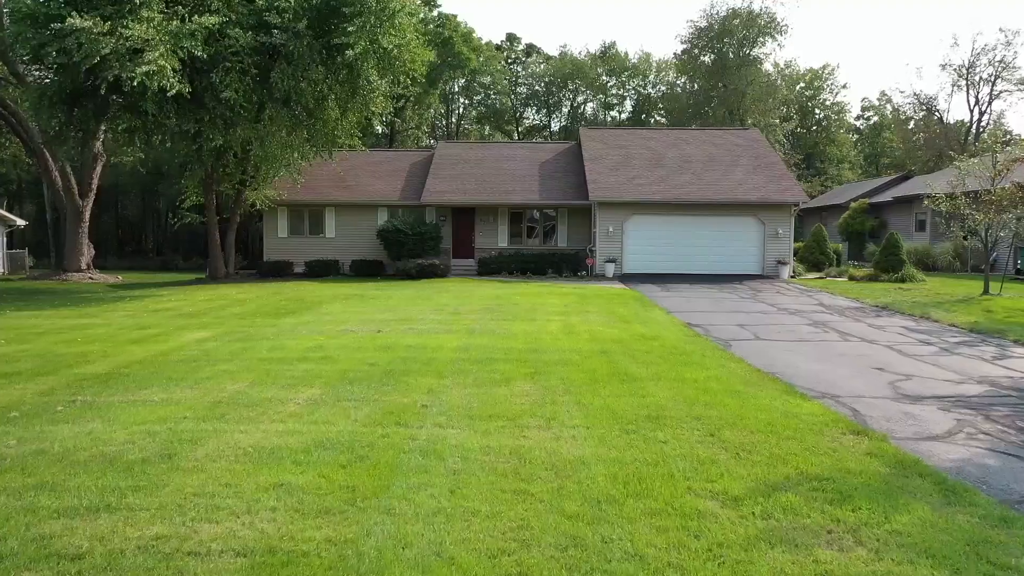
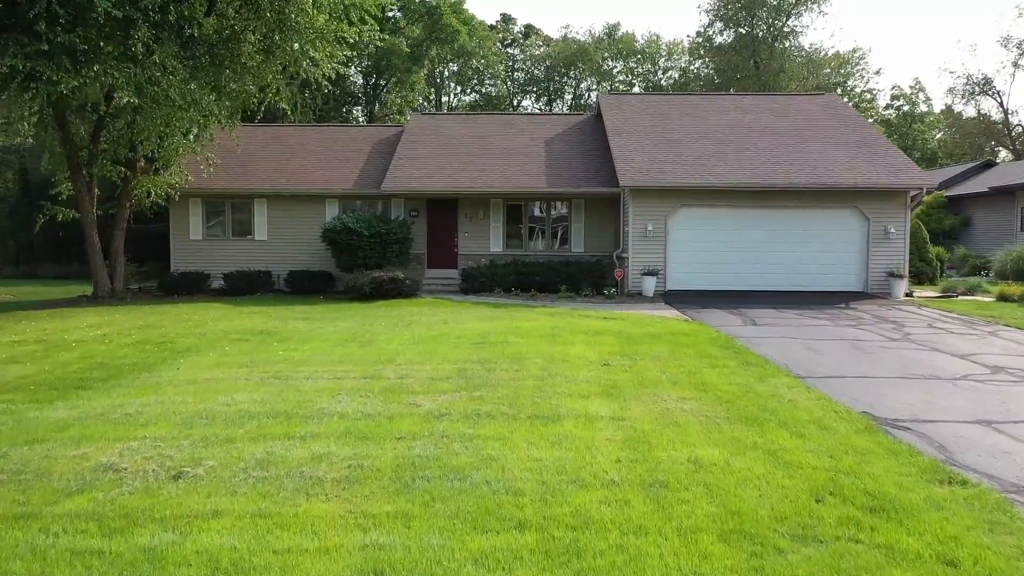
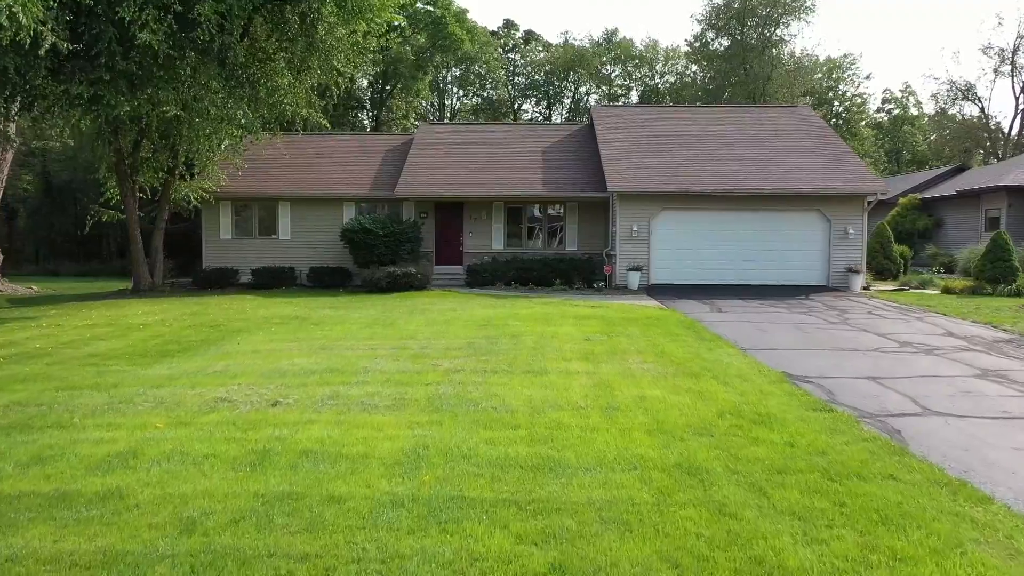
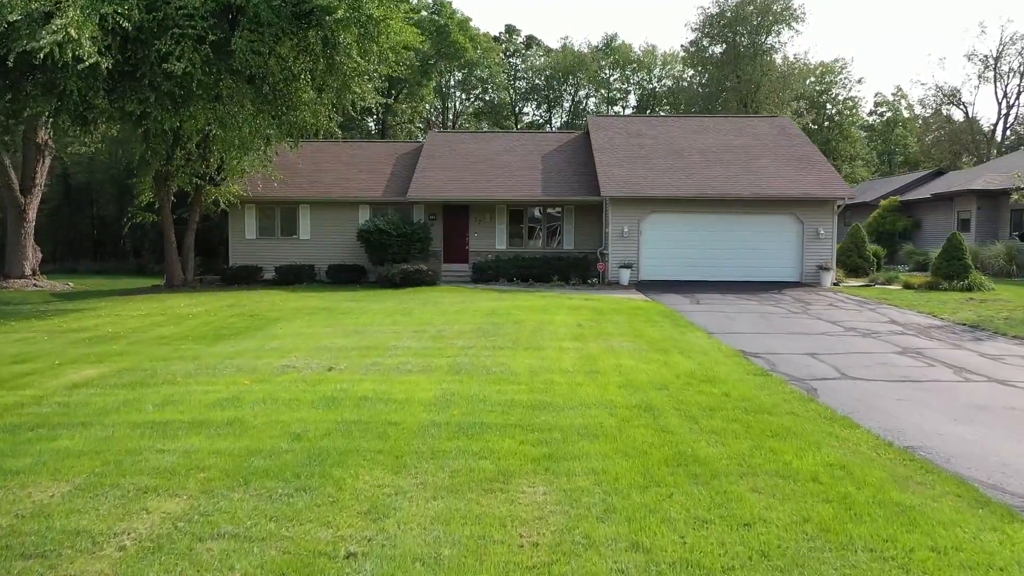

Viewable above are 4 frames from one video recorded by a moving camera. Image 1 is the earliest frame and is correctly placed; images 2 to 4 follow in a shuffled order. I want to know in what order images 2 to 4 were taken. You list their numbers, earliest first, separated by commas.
4, 3, 2
